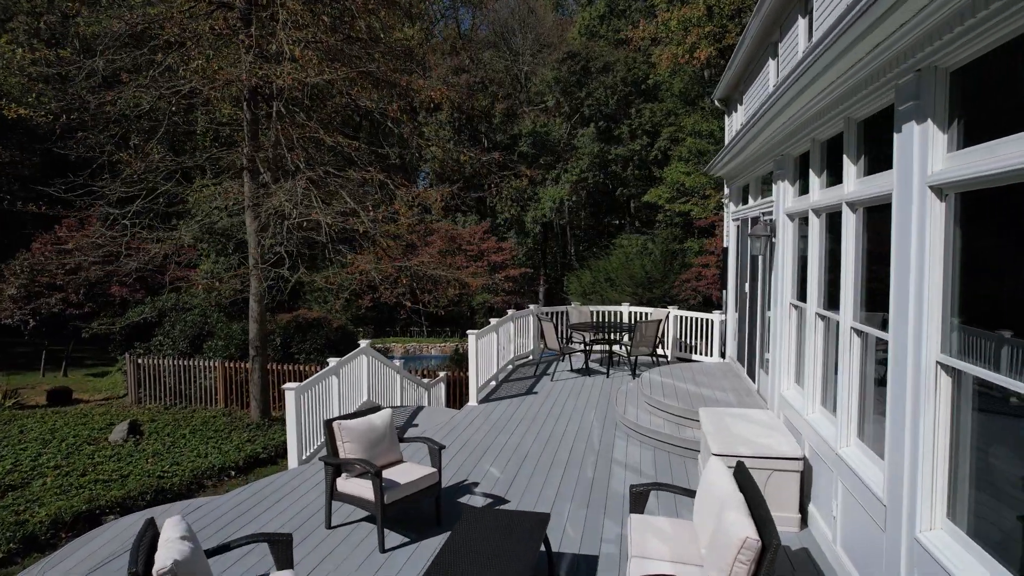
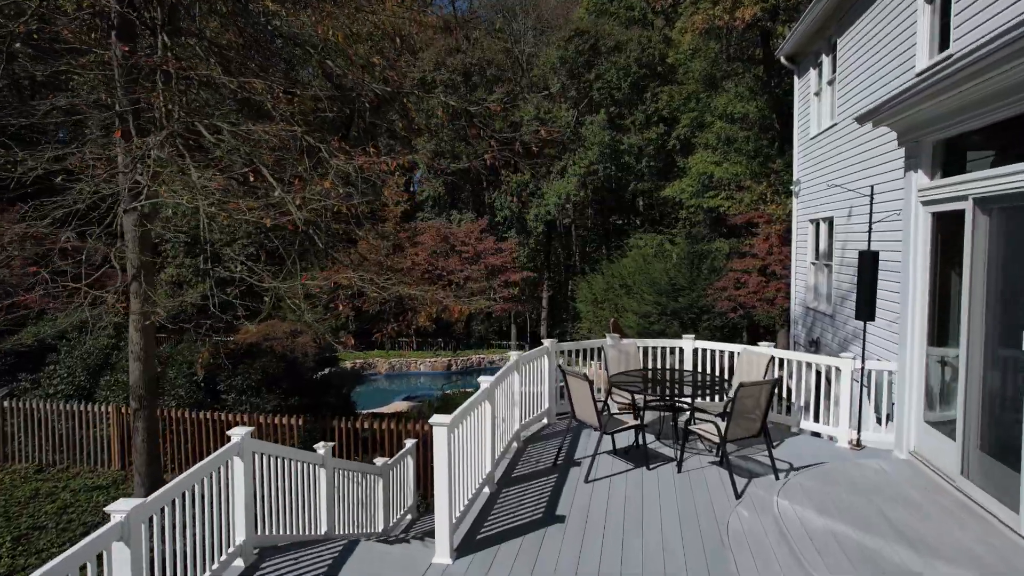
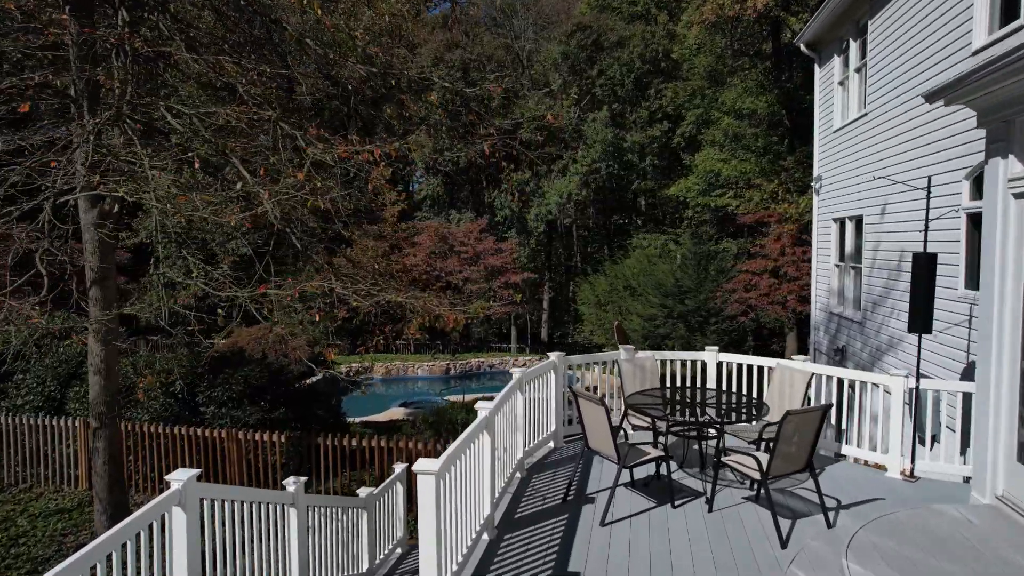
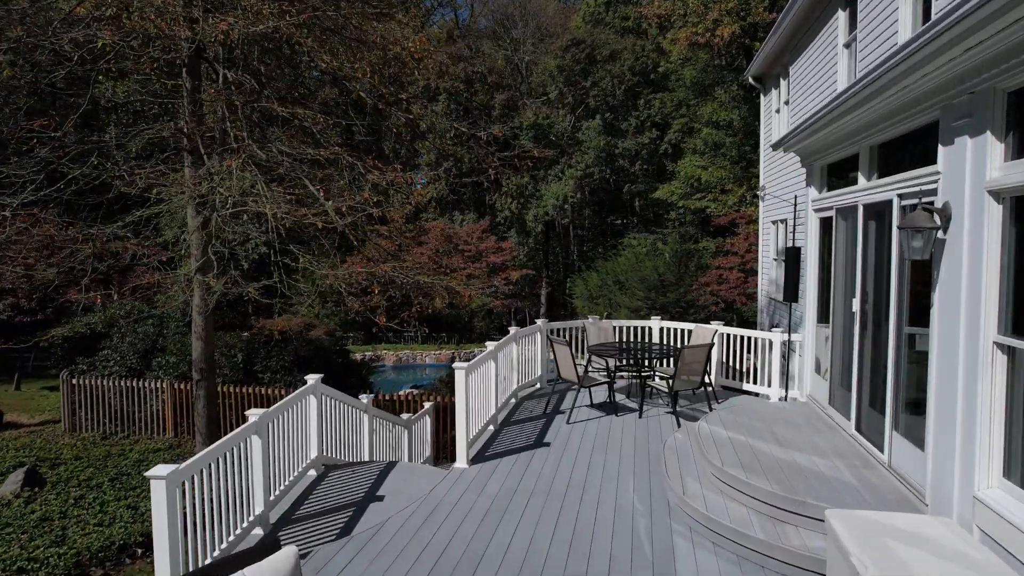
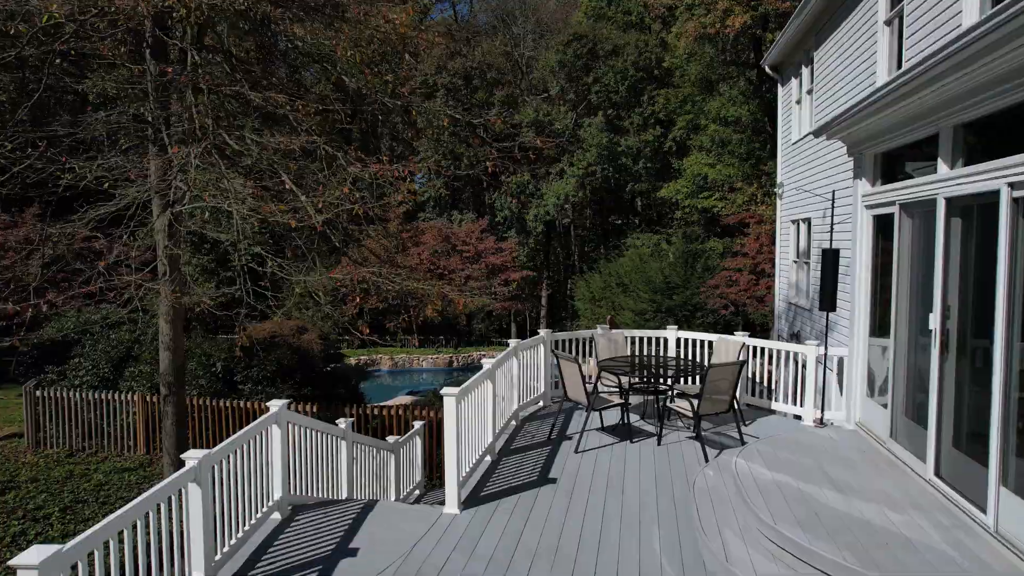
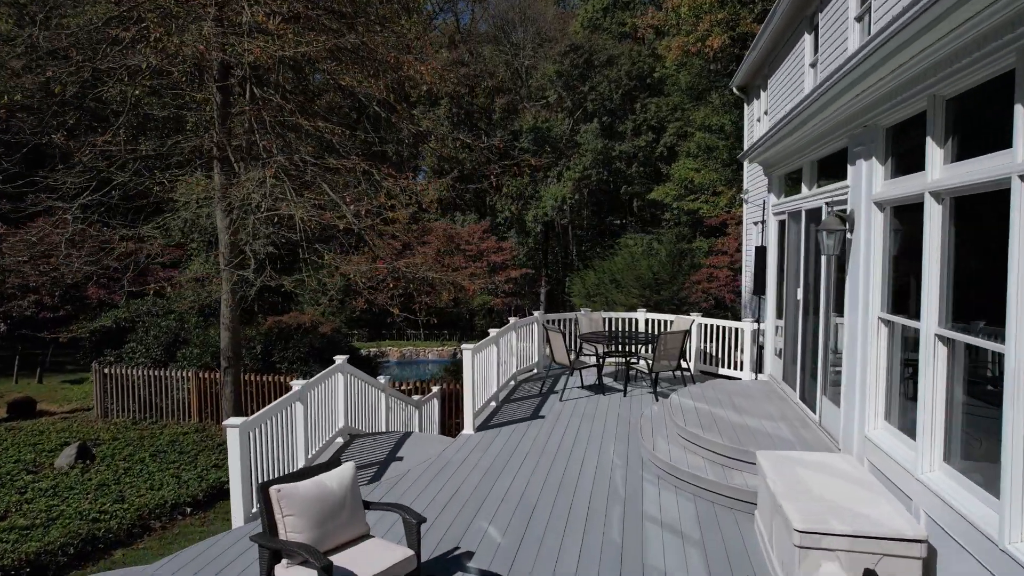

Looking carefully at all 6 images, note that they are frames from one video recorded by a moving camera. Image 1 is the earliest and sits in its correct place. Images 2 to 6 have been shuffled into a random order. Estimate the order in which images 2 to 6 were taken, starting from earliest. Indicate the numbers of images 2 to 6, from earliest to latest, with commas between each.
6, 4, 5, 2, 3
